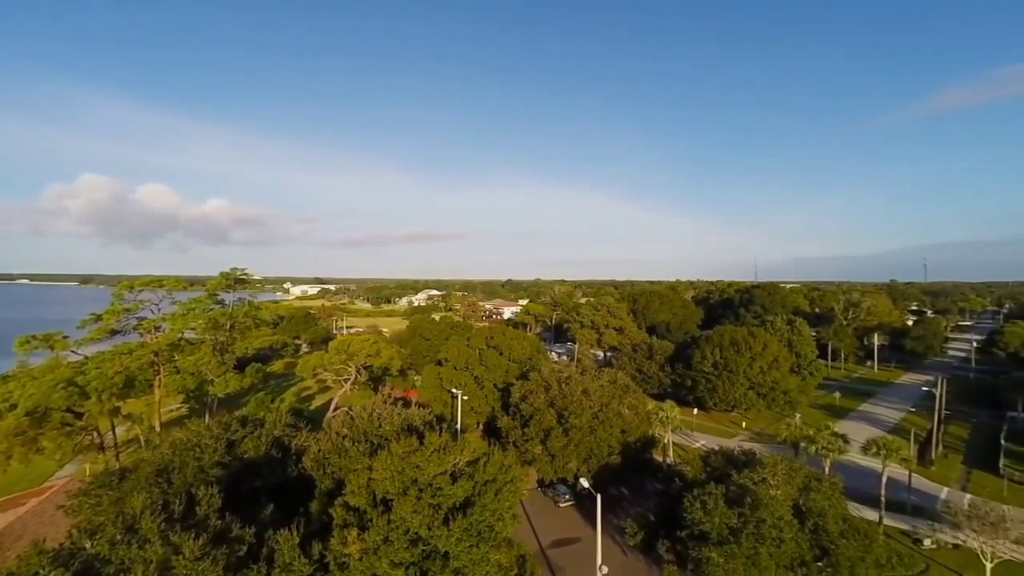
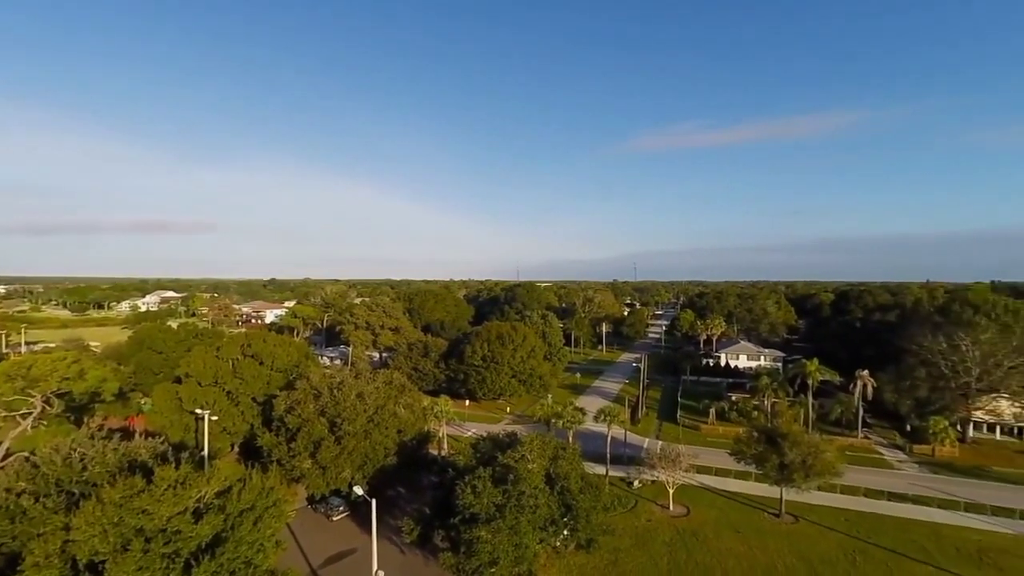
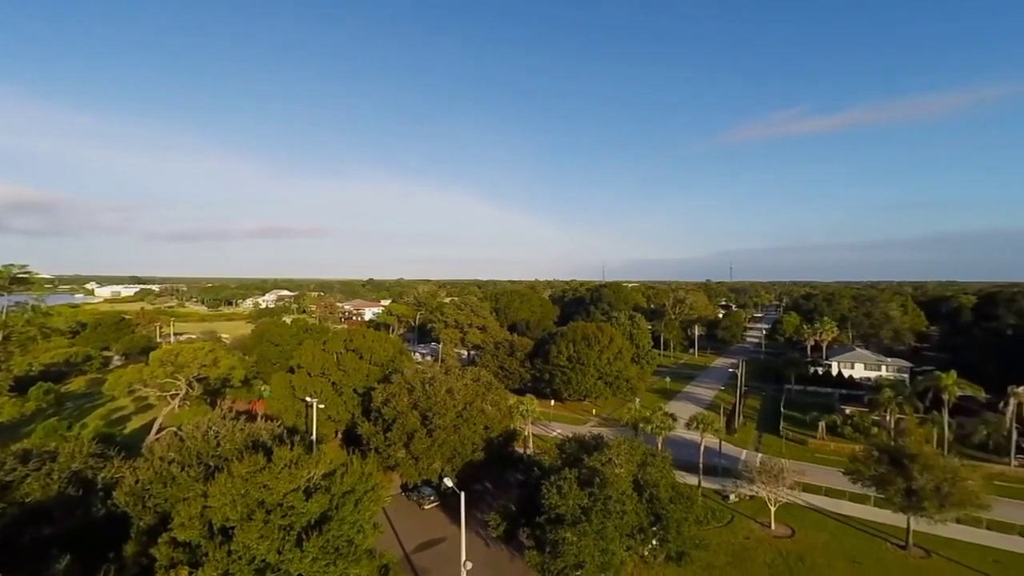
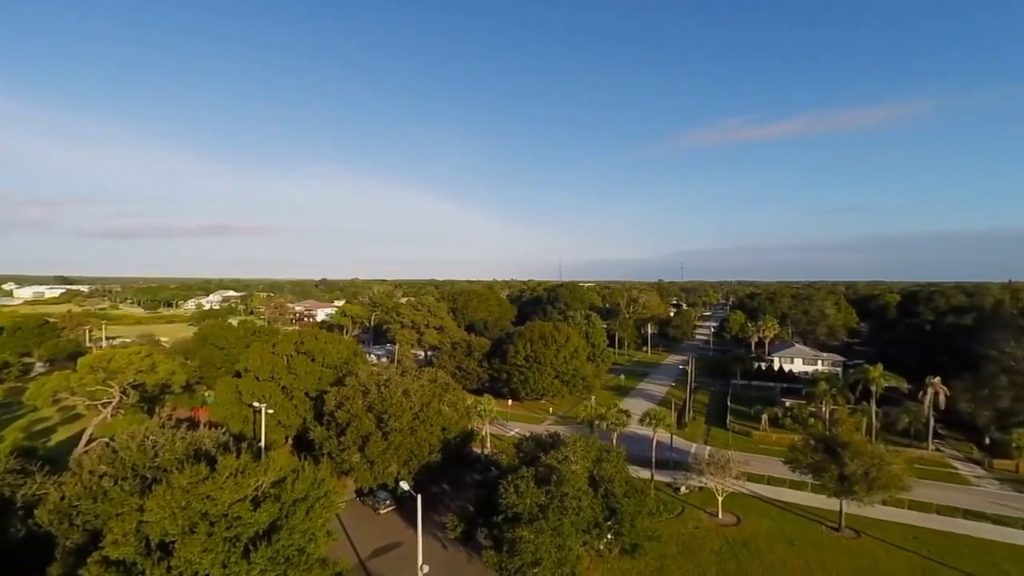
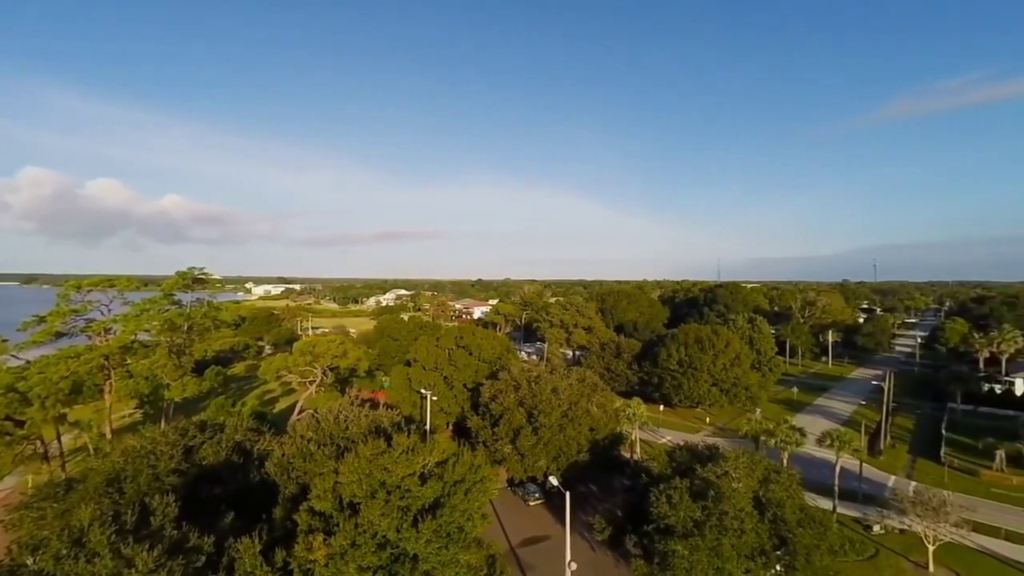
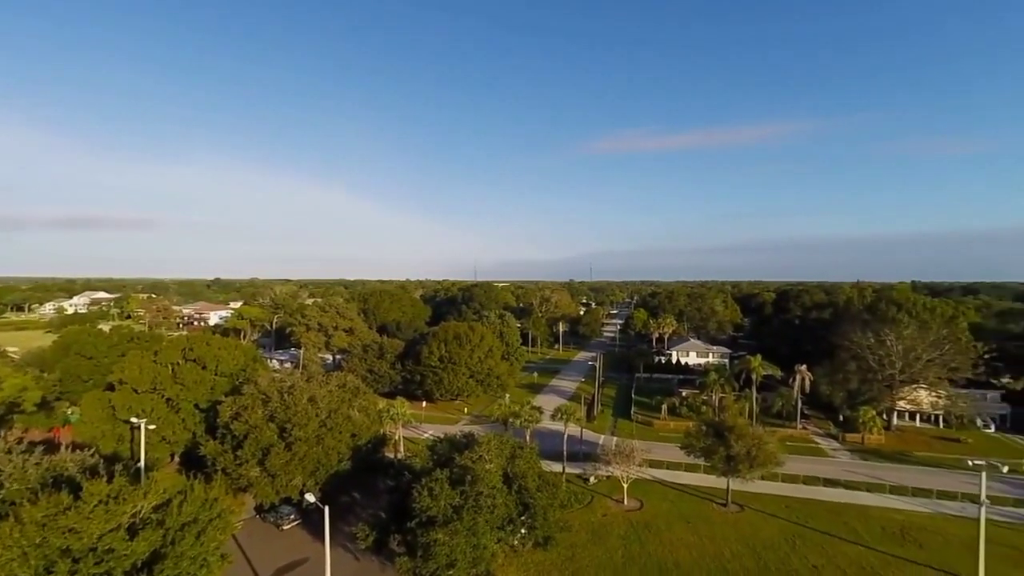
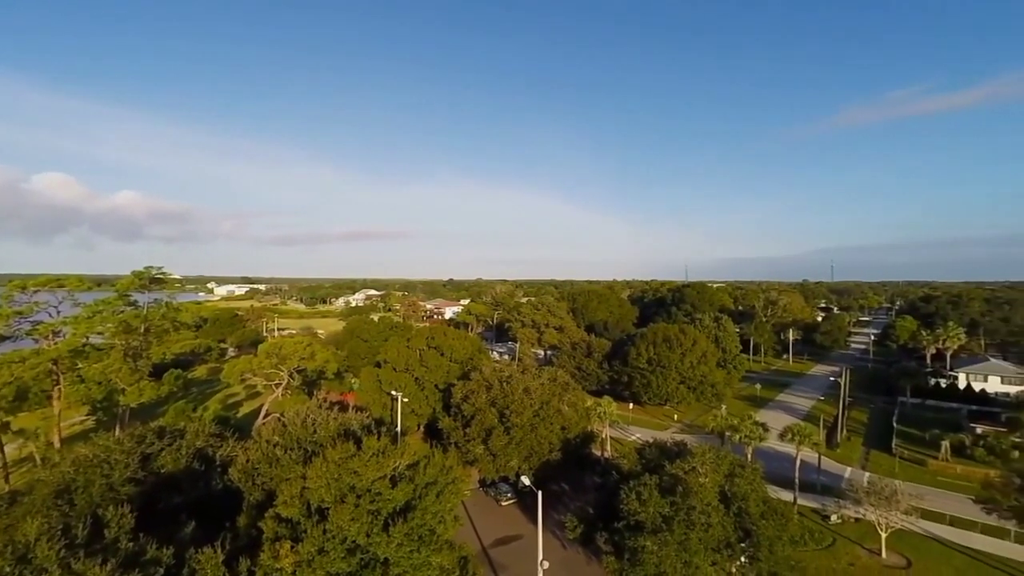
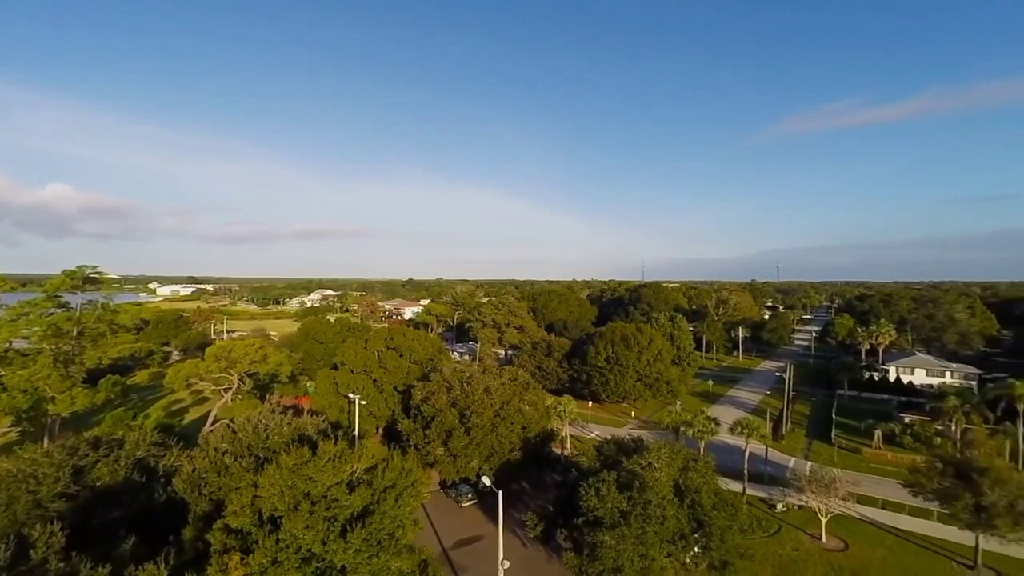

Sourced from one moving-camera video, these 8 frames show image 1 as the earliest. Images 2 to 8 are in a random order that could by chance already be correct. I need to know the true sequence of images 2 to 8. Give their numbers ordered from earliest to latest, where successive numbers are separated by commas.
5, 7, 8, 3, 4, 2, 6
